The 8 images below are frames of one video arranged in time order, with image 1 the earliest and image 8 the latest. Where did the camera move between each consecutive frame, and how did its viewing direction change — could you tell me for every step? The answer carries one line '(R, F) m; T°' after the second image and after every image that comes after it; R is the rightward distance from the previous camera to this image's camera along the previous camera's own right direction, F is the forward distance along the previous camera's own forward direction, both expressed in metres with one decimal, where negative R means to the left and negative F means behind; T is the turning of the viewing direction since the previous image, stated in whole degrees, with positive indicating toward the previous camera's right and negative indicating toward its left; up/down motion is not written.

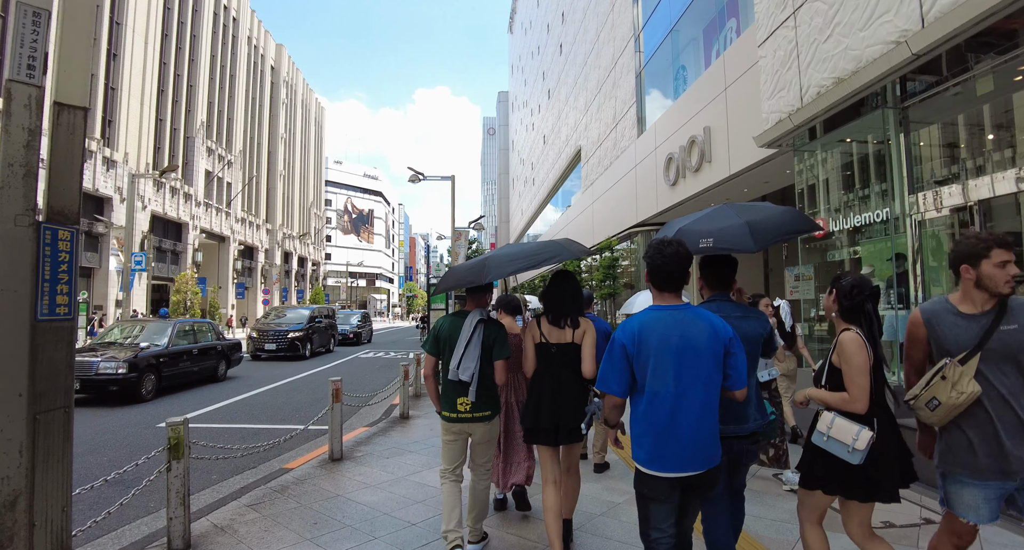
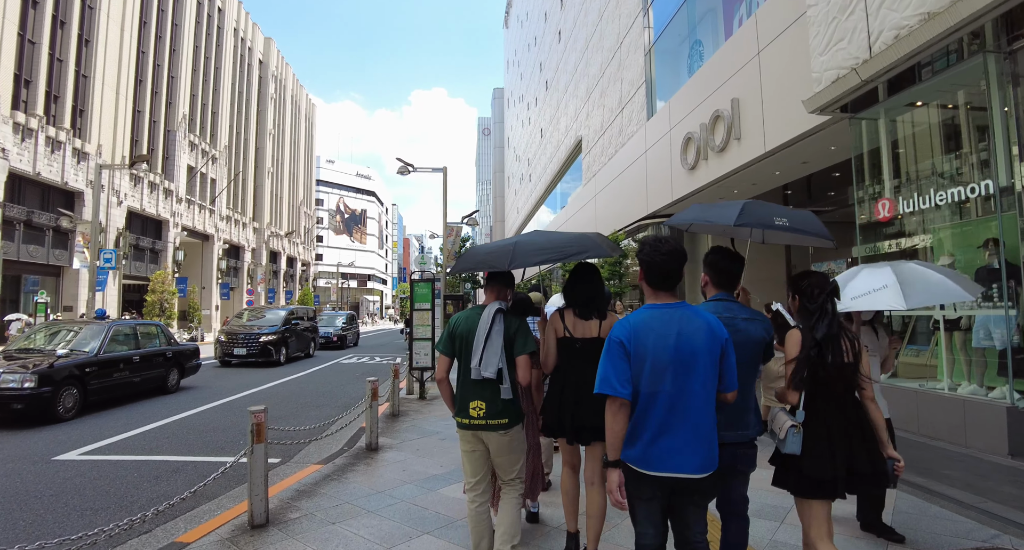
(-0.1, +1.6) m; +1°
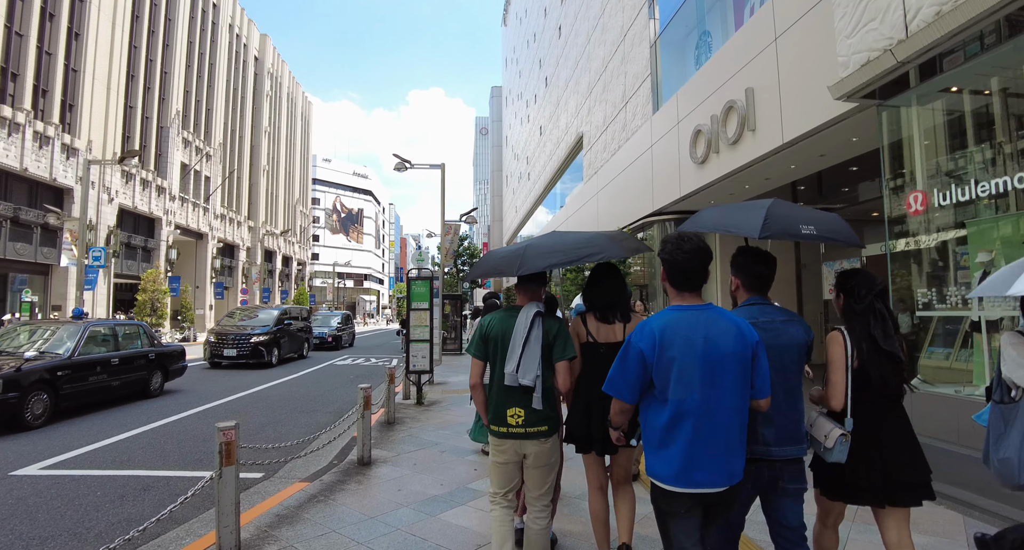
(-0.1, +0.5) m; 0°
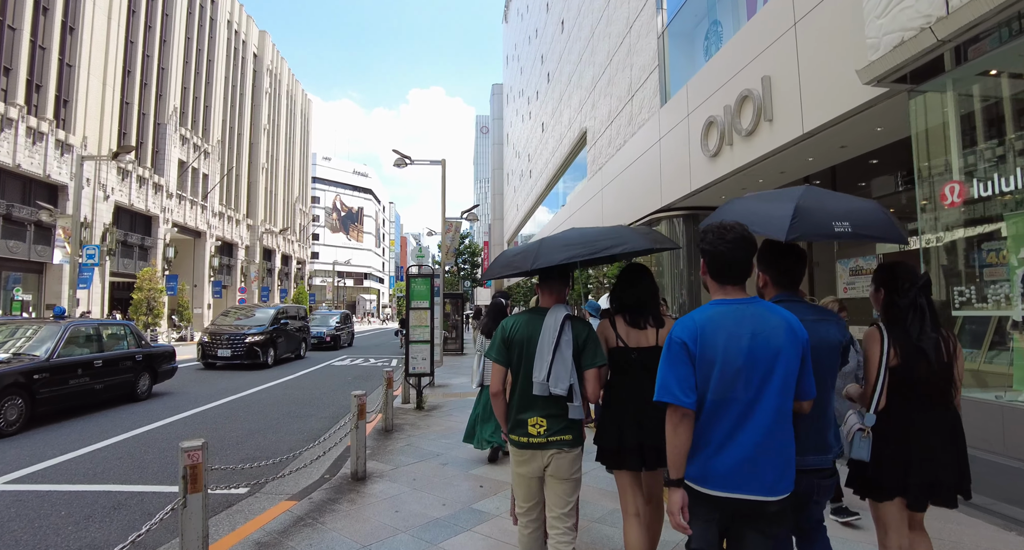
(-0.1, +0.5) m; 0°
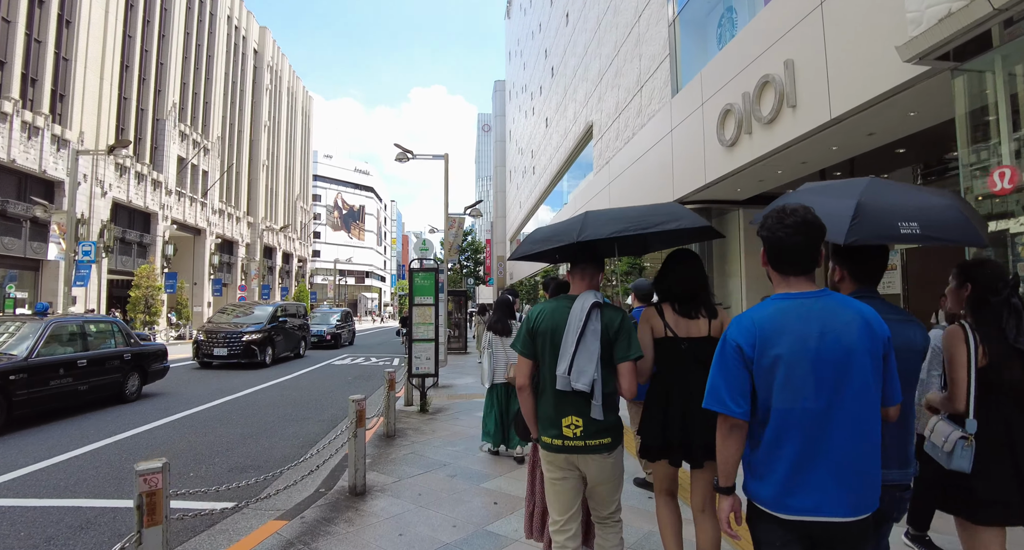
(-0.1, +0.5) m; 0°
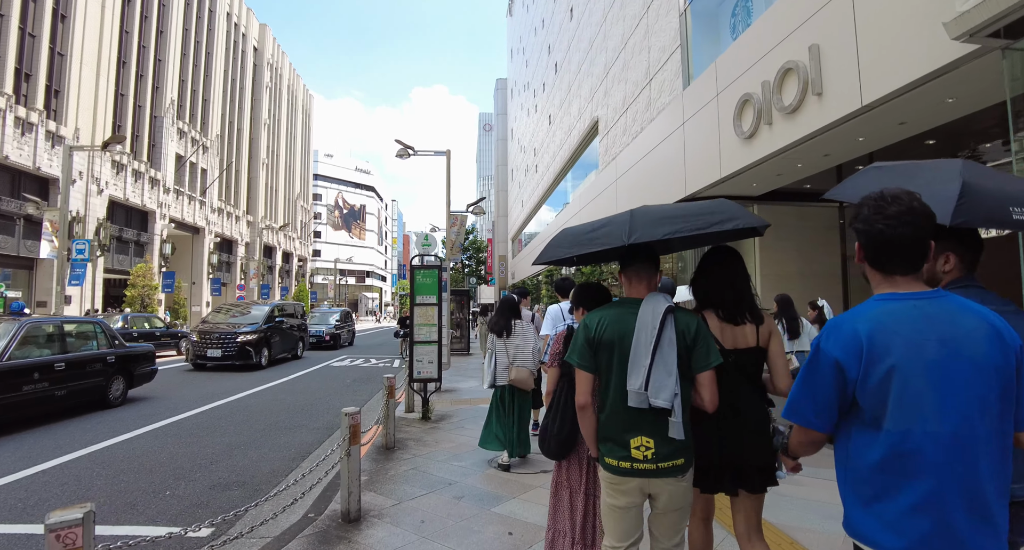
(-0.1, +0.5) m; 0°
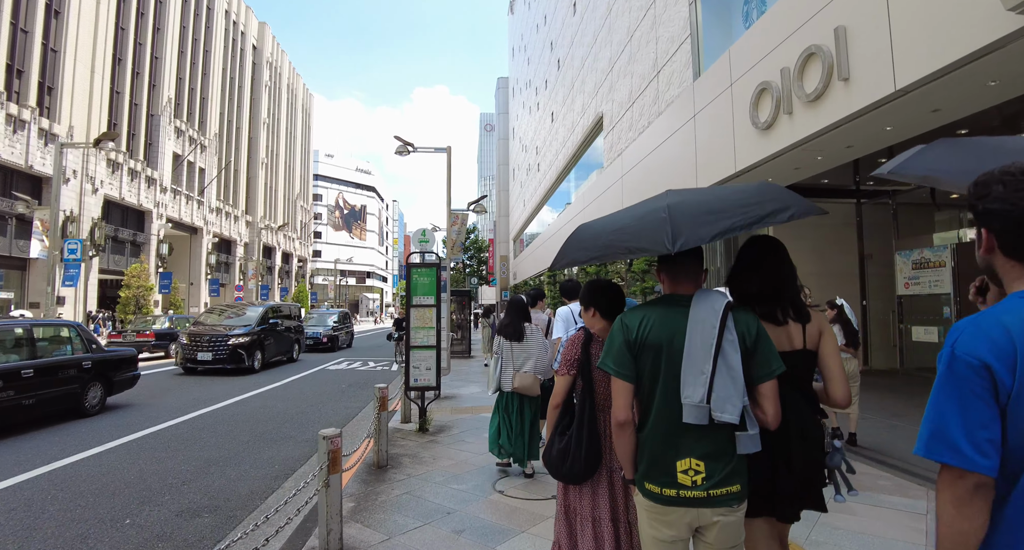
(0.0, +0.6) m; 0°
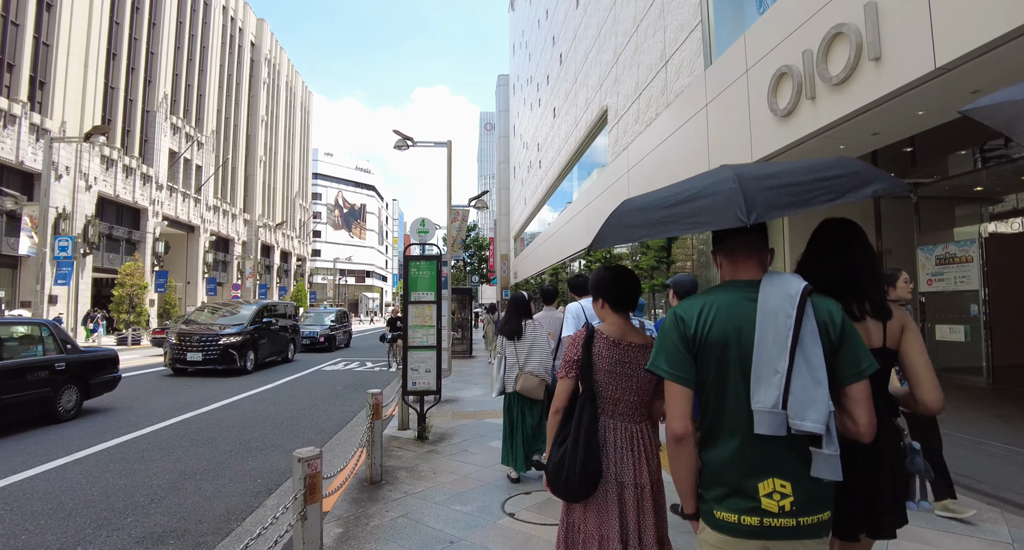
(-0.1, +0.6) m; 0°
